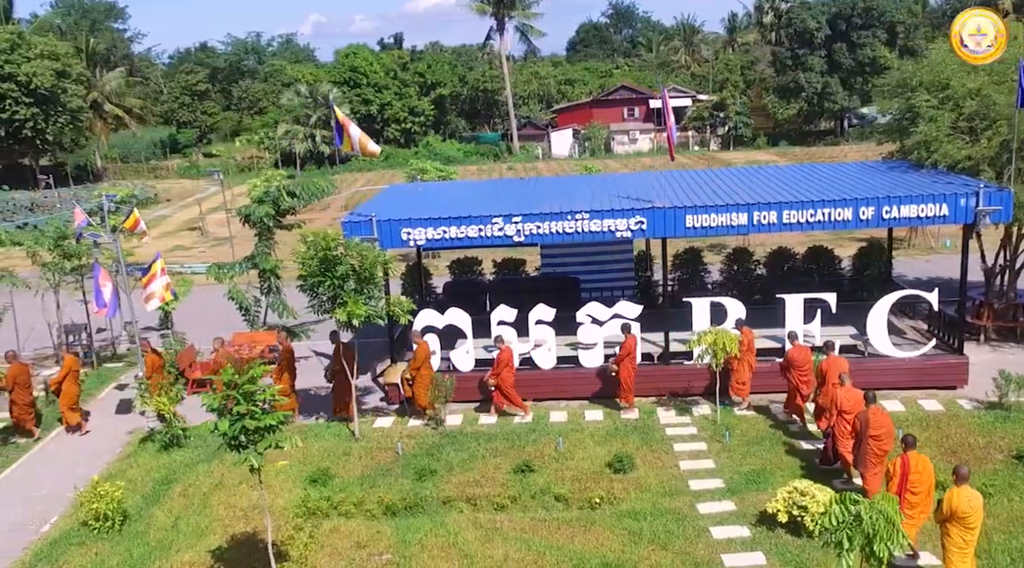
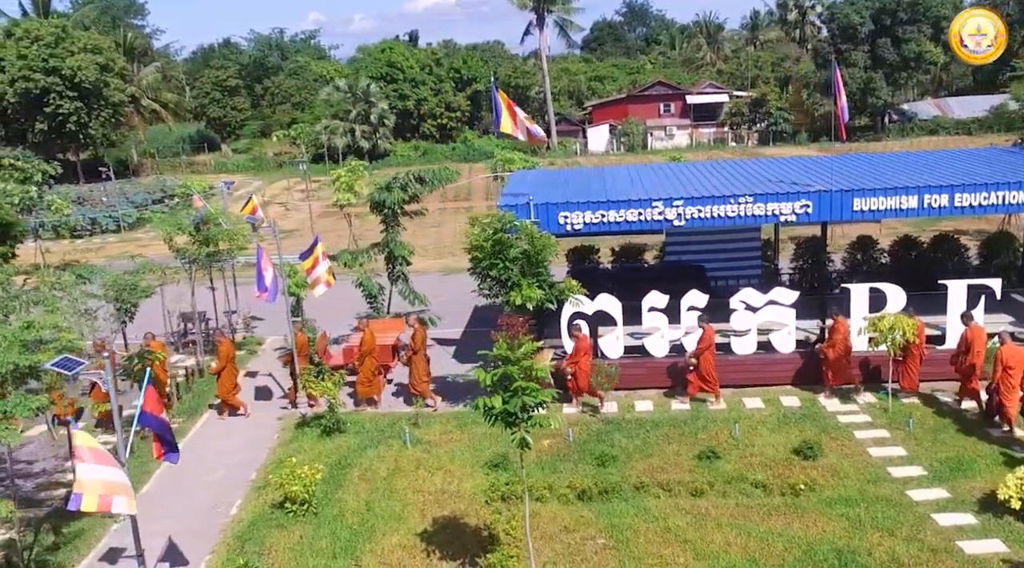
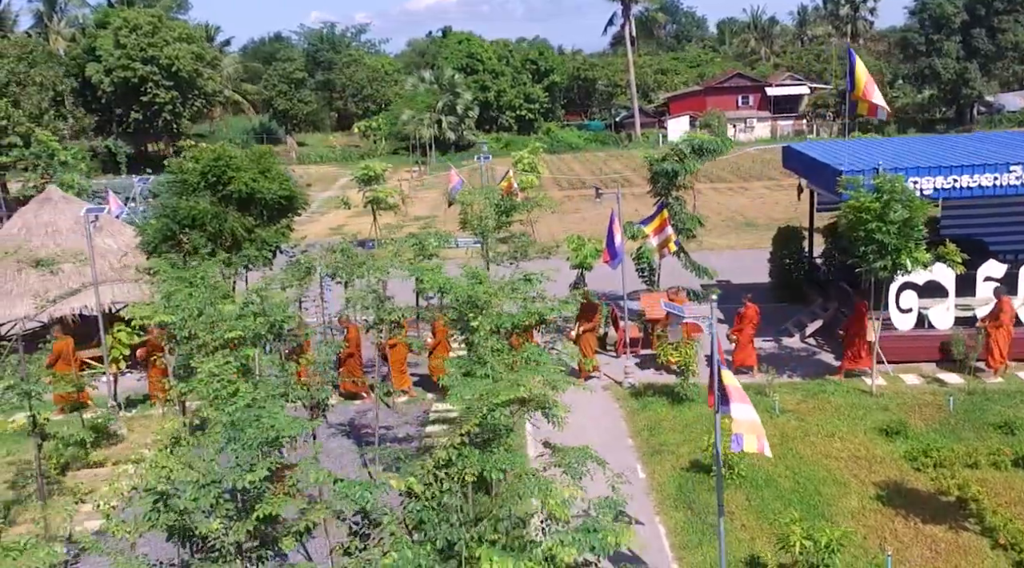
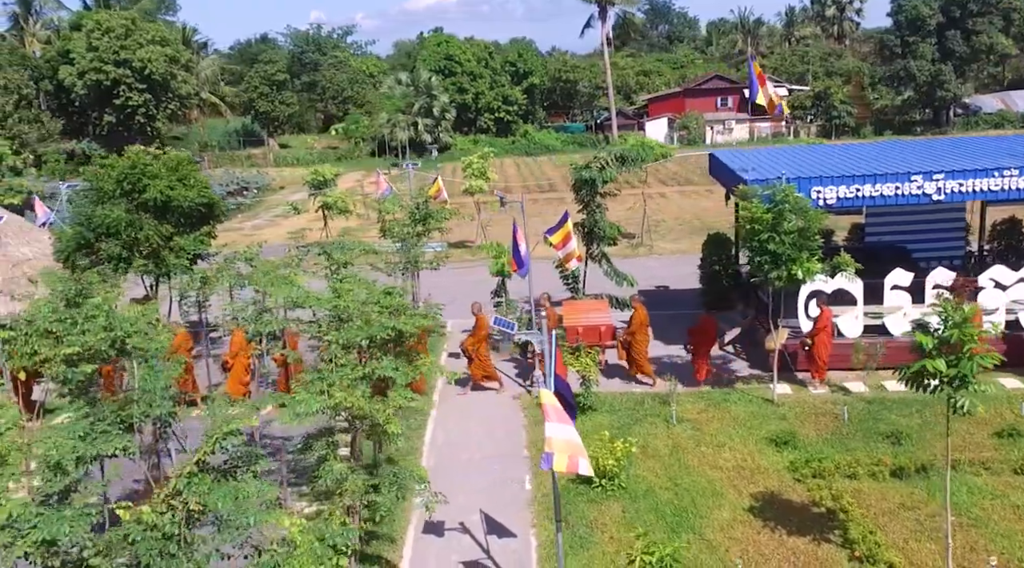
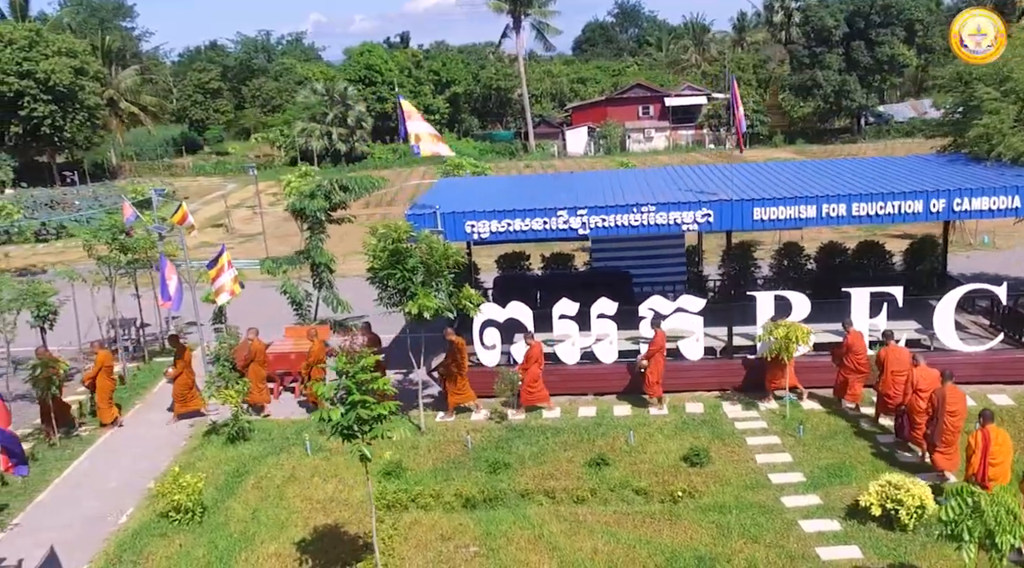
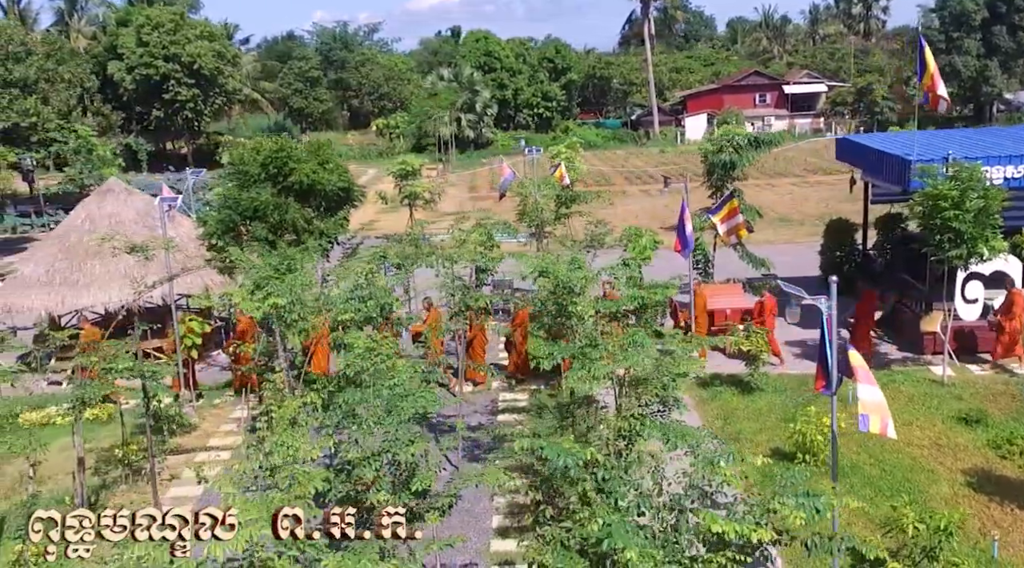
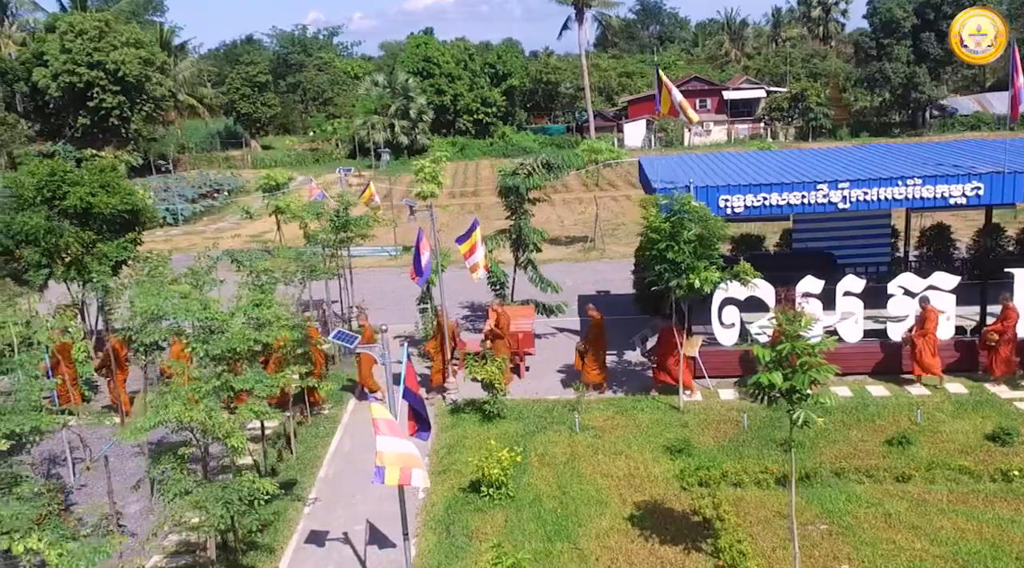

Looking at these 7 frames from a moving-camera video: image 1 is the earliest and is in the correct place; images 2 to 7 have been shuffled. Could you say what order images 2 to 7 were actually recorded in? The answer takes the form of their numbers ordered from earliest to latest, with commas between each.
5, 2, 7, 4, 3, 6
